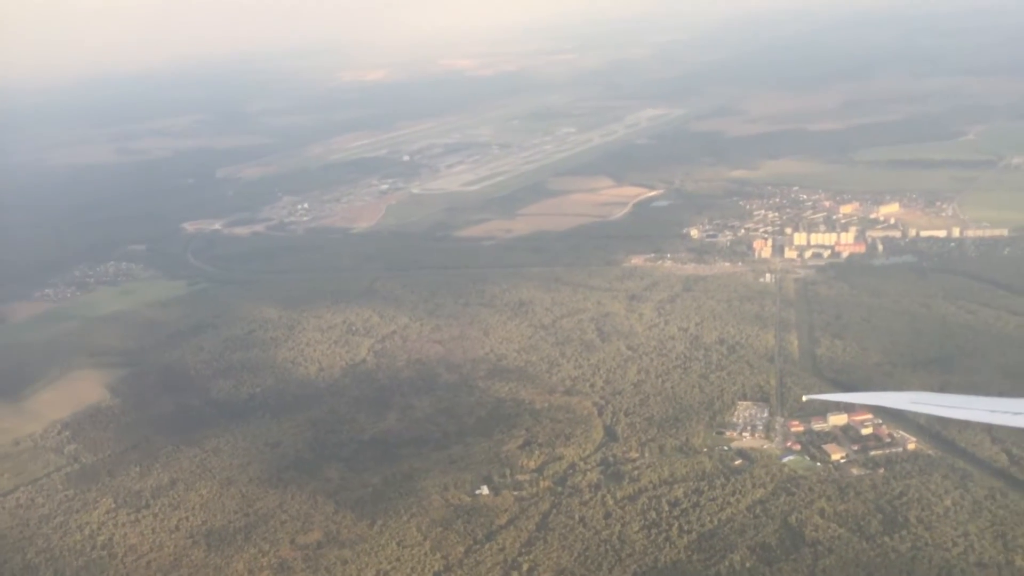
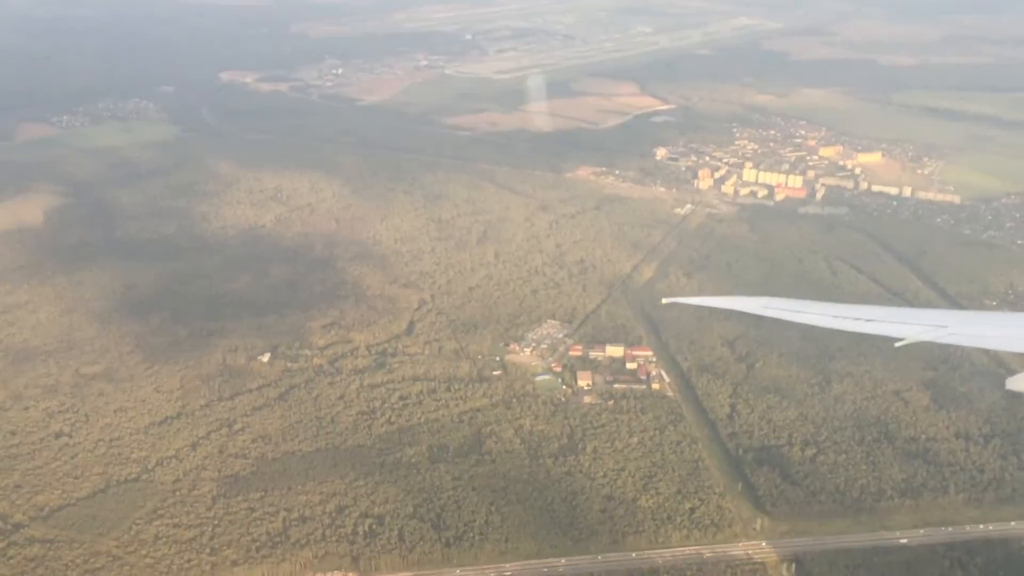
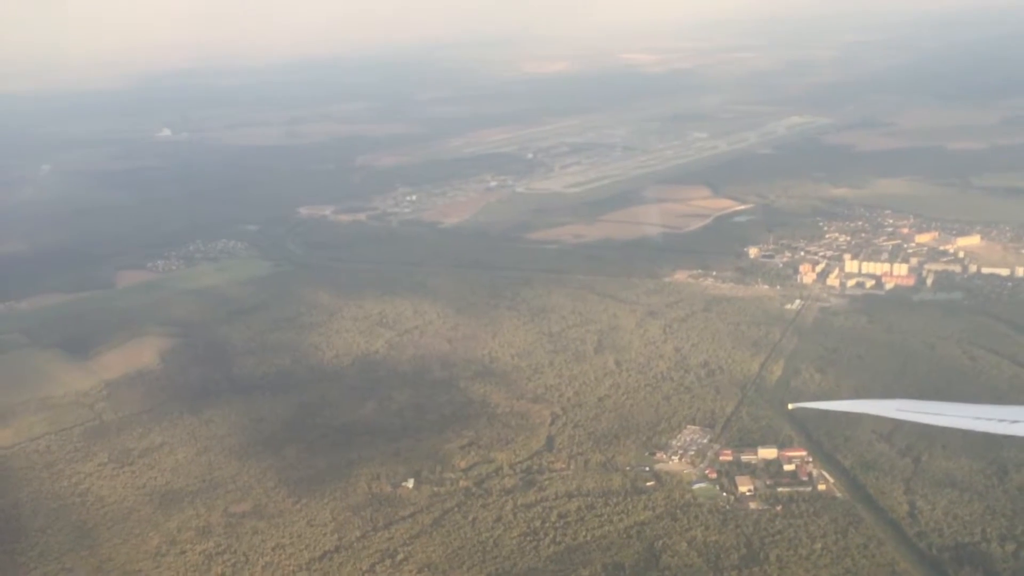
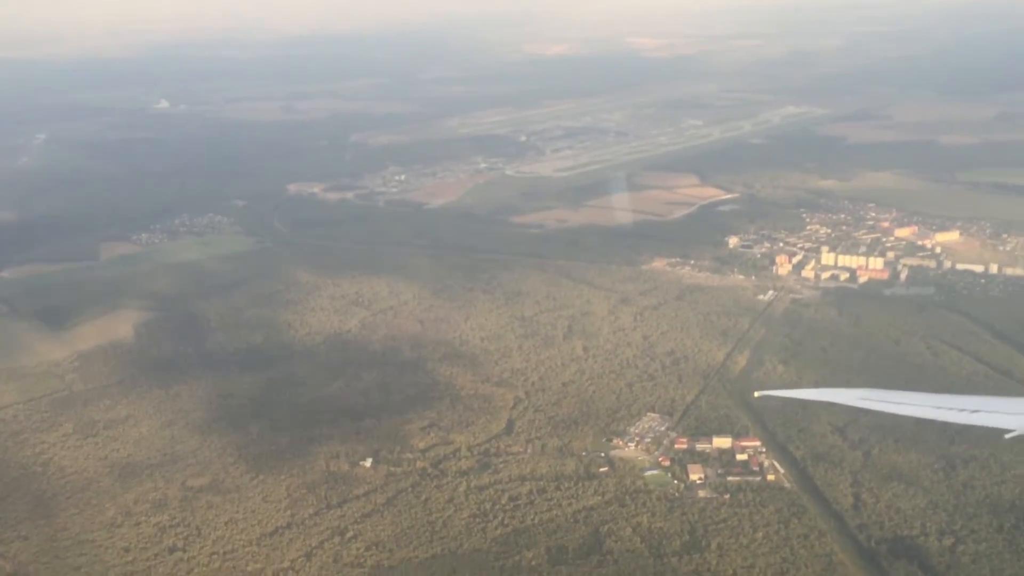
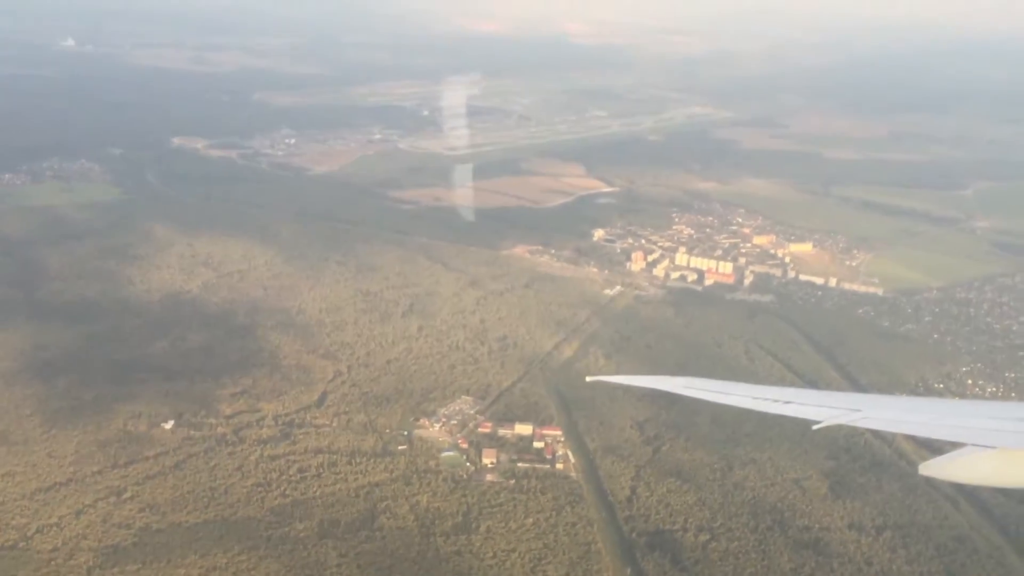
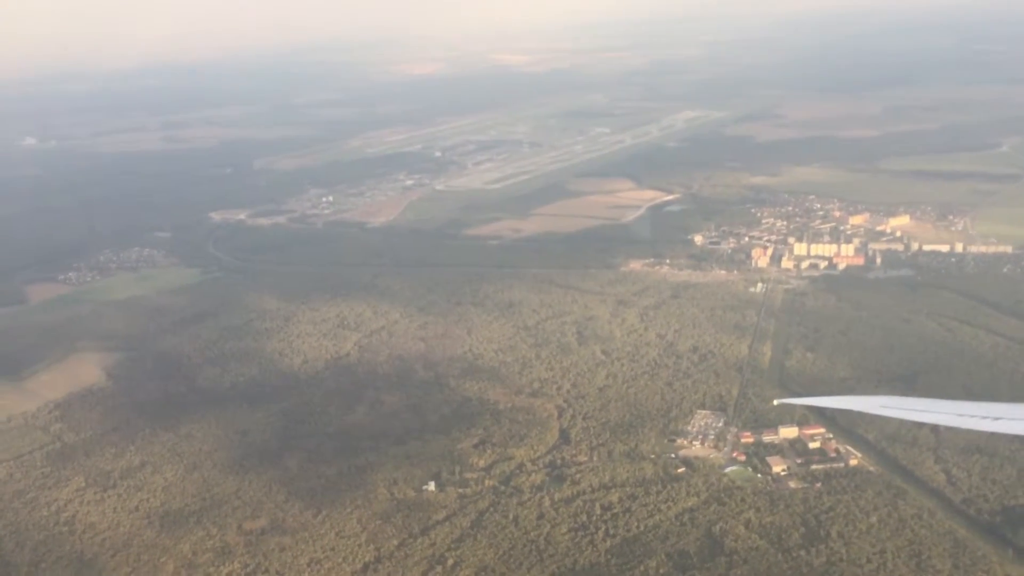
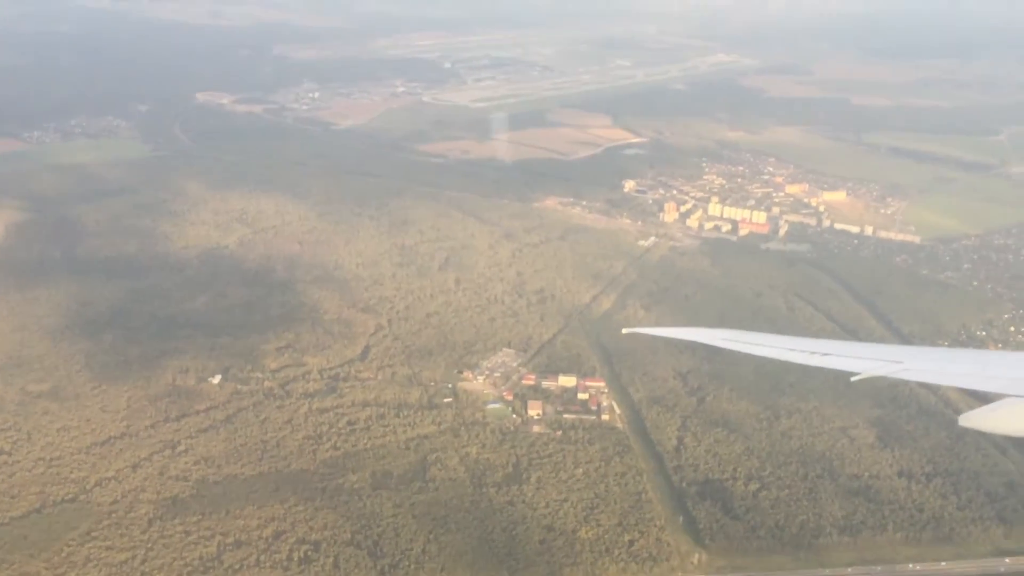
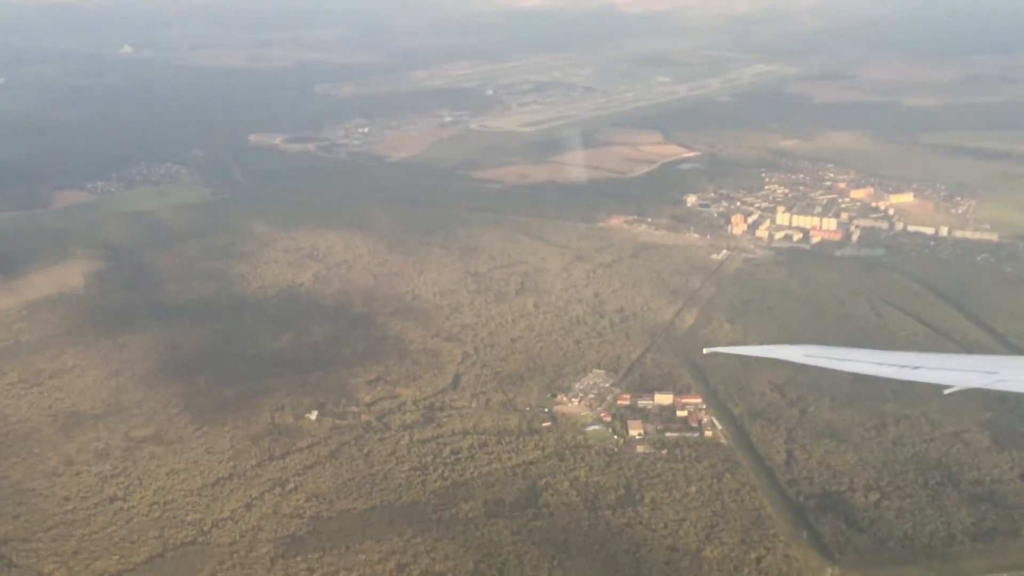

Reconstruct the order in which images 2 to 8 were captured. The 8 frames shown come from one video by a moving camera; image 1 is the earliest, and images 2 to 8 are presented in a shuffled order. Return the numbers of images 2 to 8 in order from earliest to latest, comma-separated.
6, 3, 4, 8, 2, 7, 5
